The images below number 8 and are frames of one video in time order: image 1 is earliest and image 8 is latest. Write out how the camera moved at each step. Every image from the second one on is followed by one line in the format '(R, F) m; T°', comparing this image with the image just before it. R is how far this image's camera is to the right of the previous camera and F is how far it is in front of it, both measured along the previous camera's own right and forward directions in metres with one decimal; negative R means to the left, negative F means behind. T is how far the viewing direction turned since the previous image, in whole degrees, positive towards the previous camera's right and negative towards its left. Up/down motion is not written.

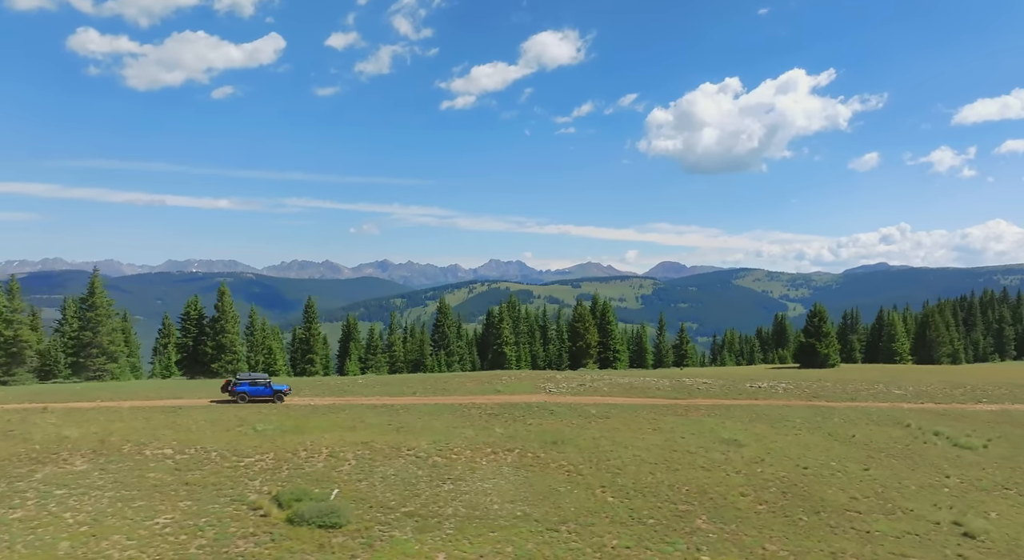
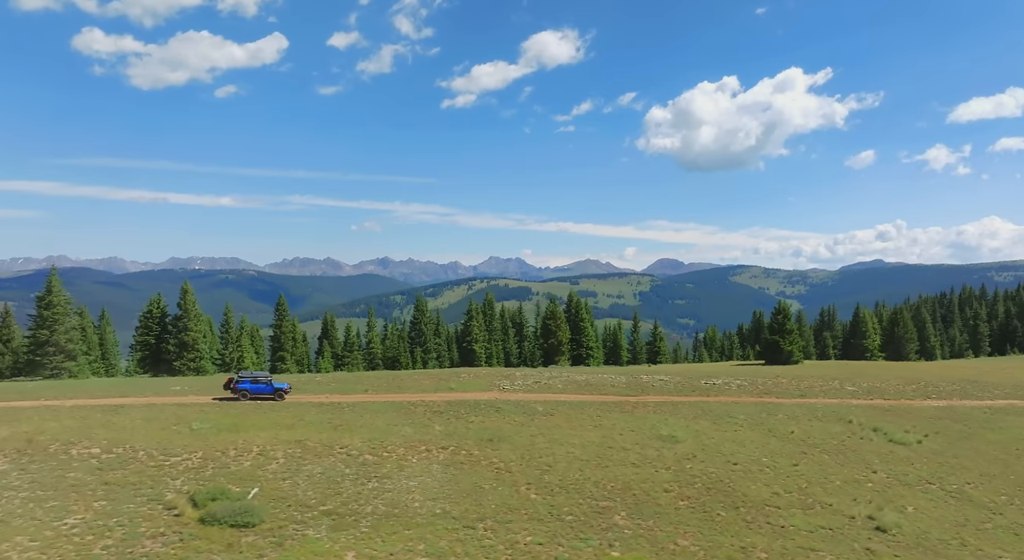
(+3.0, 0.0) m; +1°
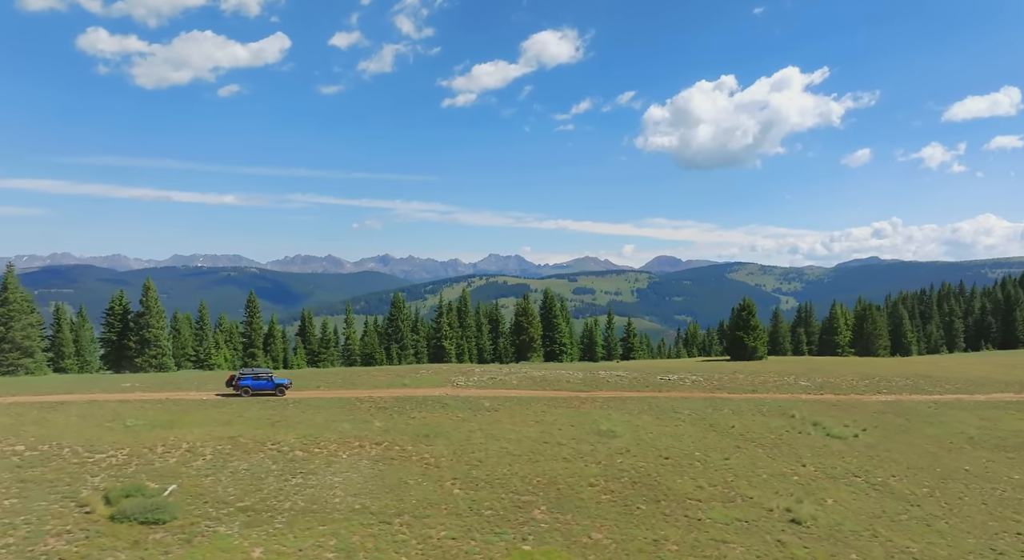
(+2.9, +0.1) m; +1°
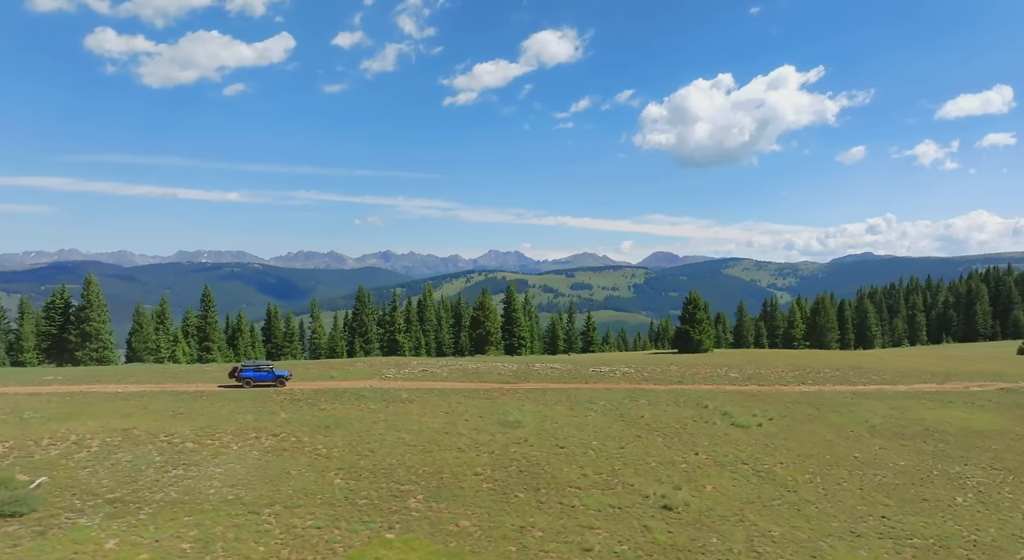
(+4.5, -0.1) m; +2°
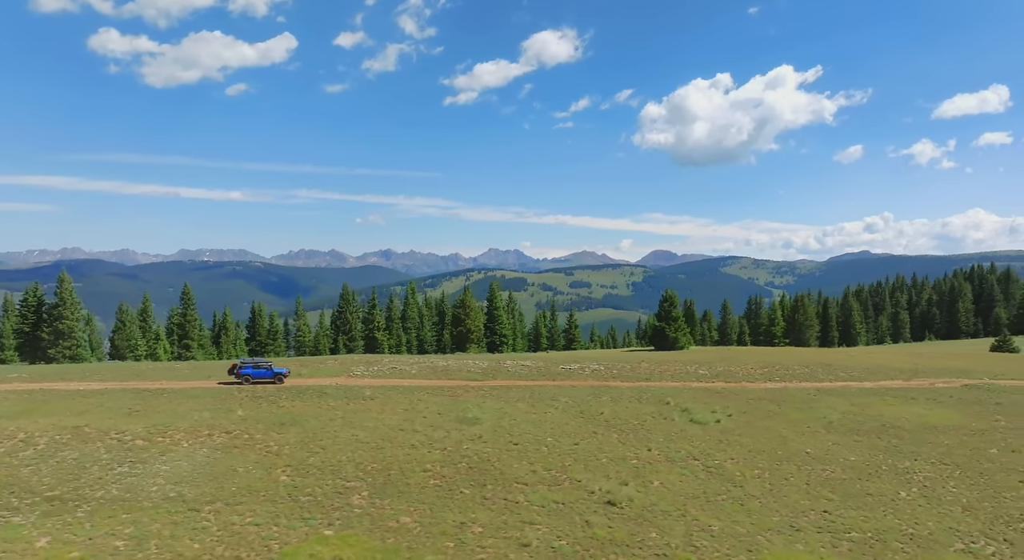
(+2.0, 0.0) m; +1°
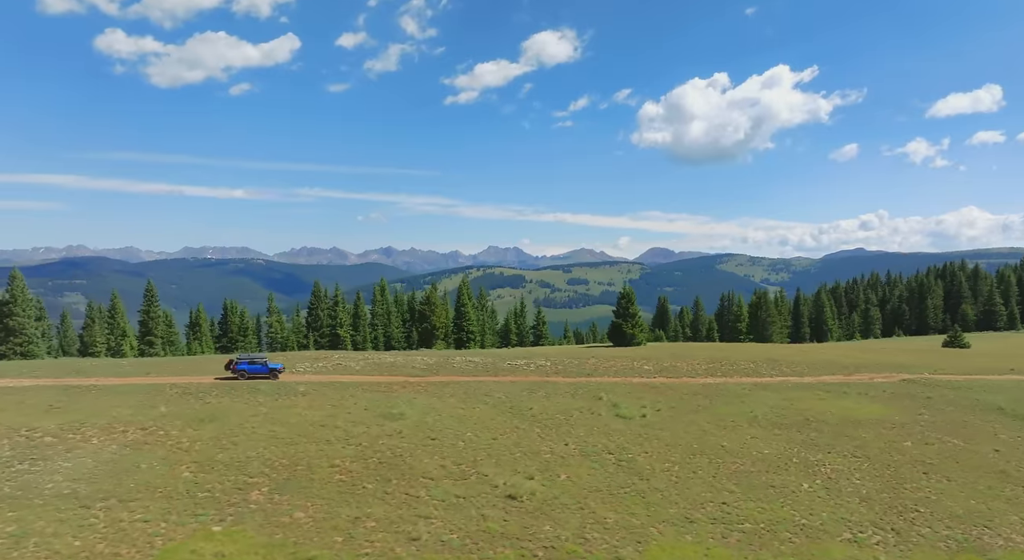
(+3.6, -0.1) m; +2°
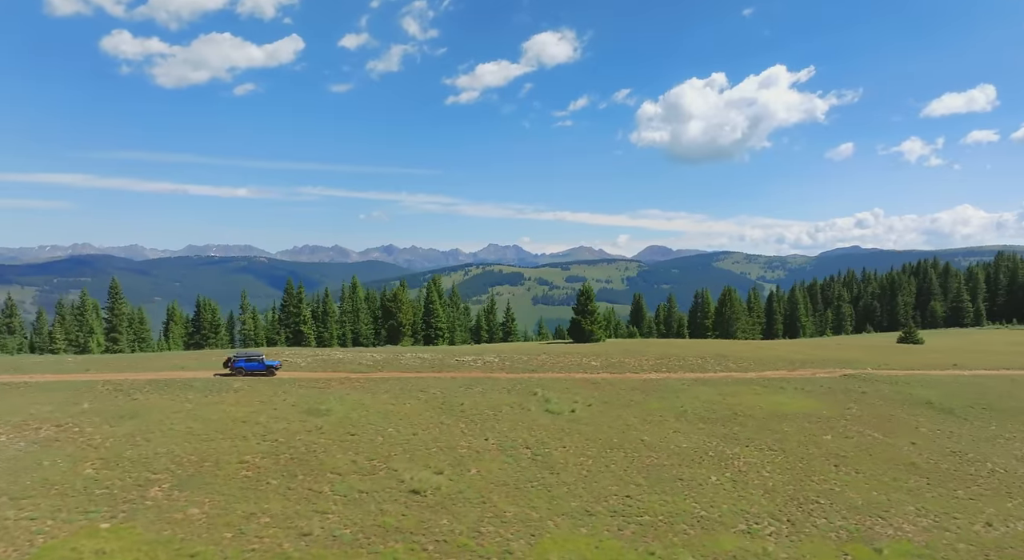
(+3.5, -0.1) m; +1°
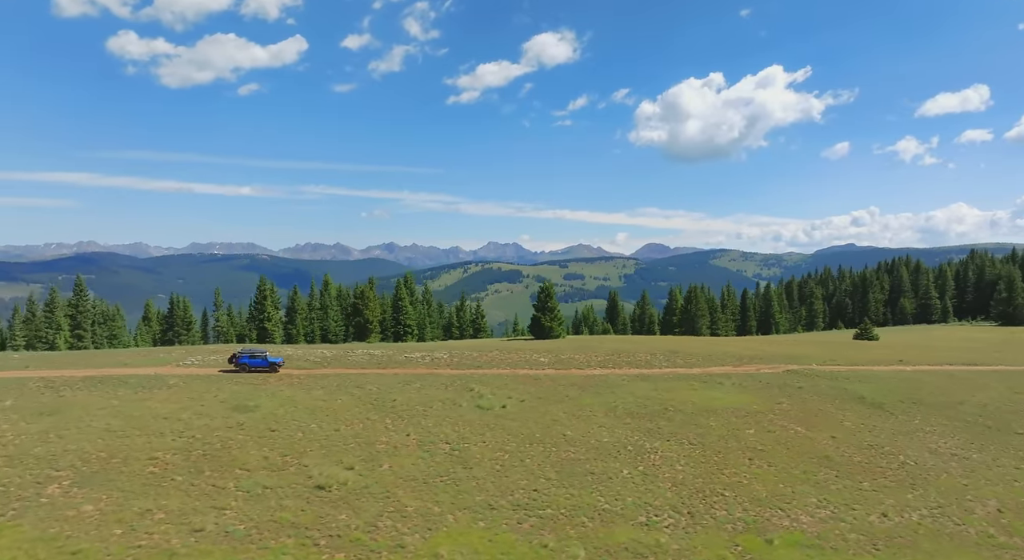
(+3.5, -0.2) m; +1°
